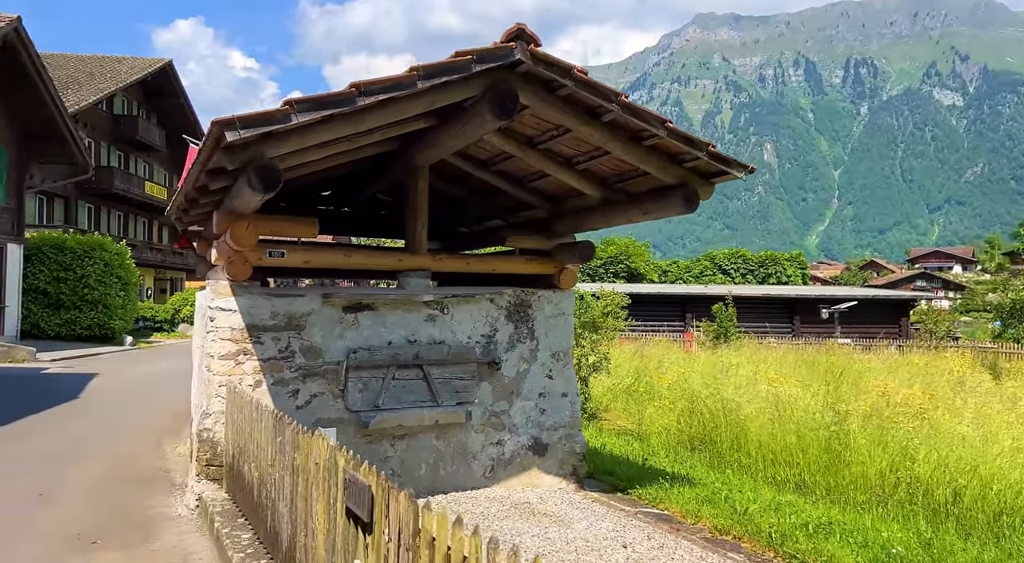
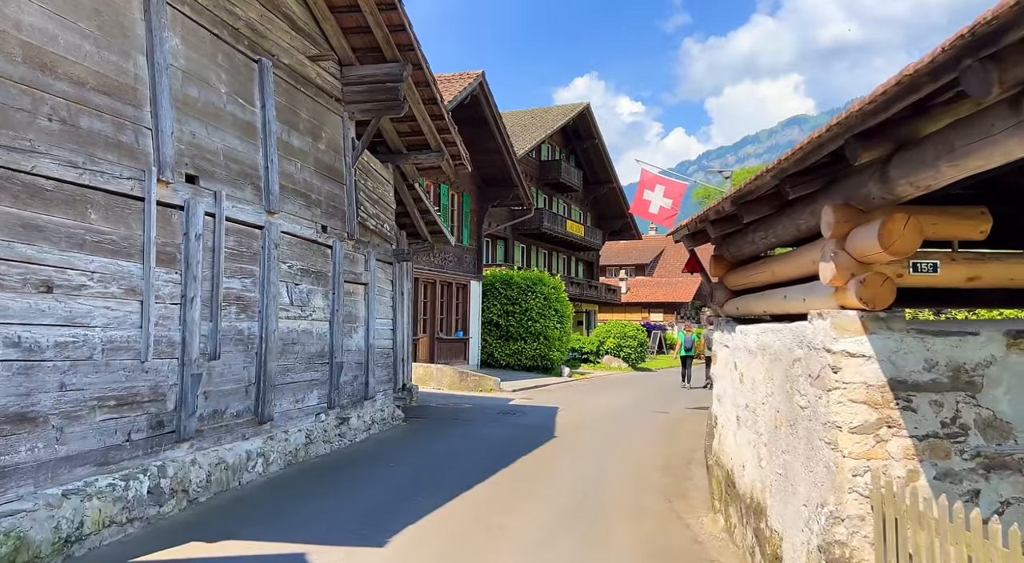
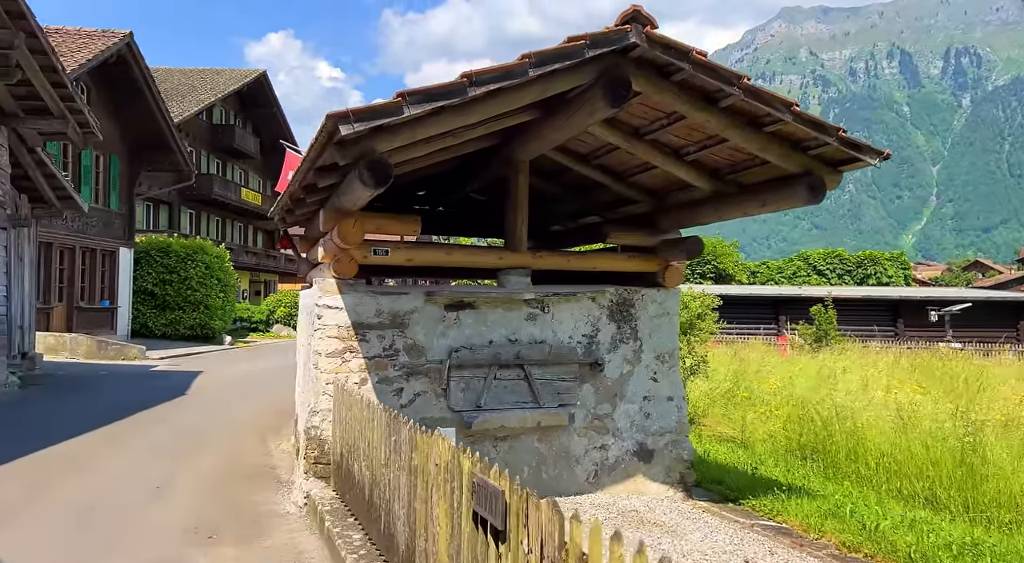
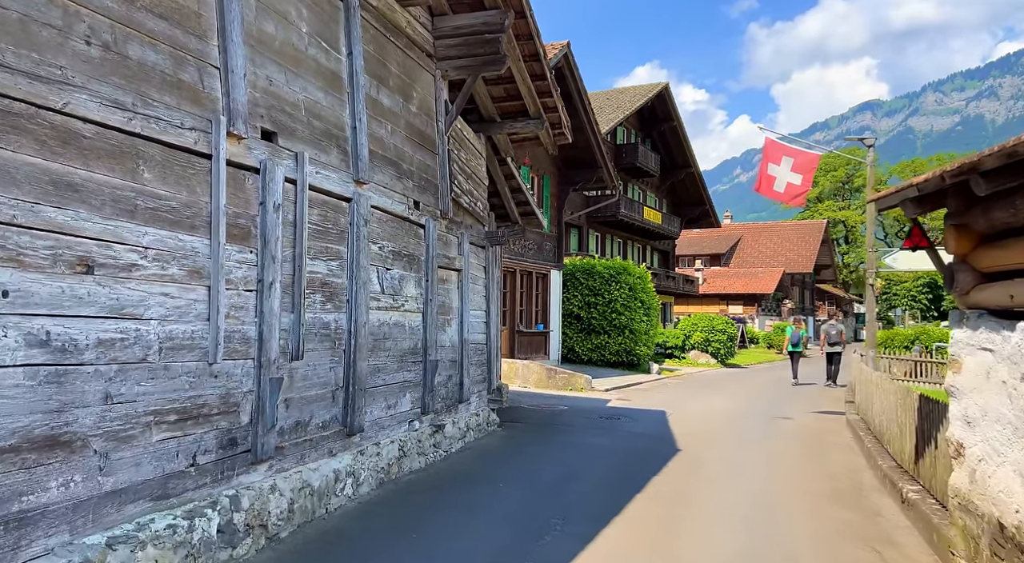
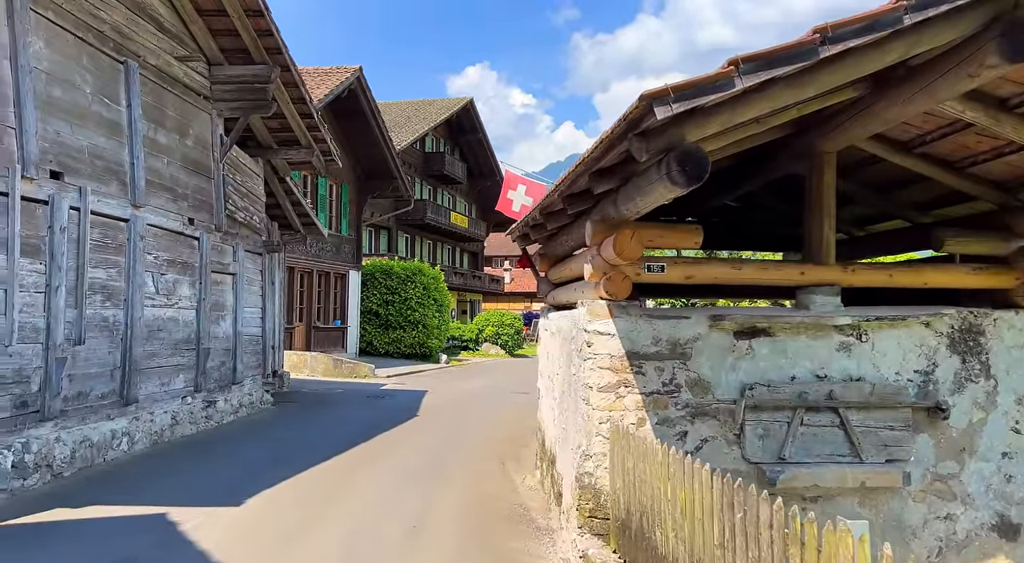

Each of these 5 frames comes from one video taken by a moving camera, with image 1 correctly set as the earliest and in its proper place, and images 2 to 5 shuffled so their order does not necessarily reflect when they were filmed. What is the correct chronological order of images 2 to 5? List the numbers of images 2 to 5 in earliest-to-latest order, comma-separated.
3, 5, 2, 4
